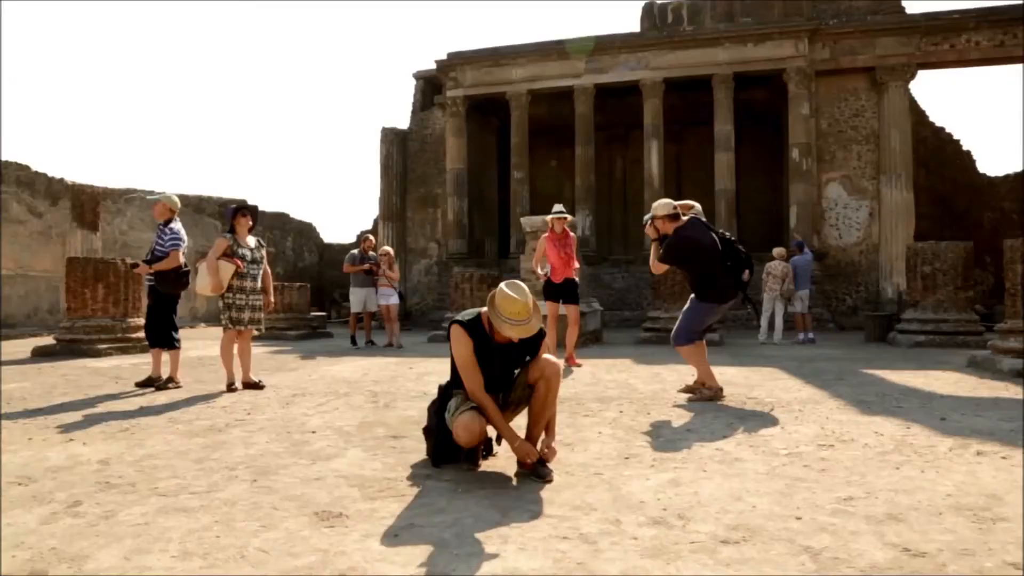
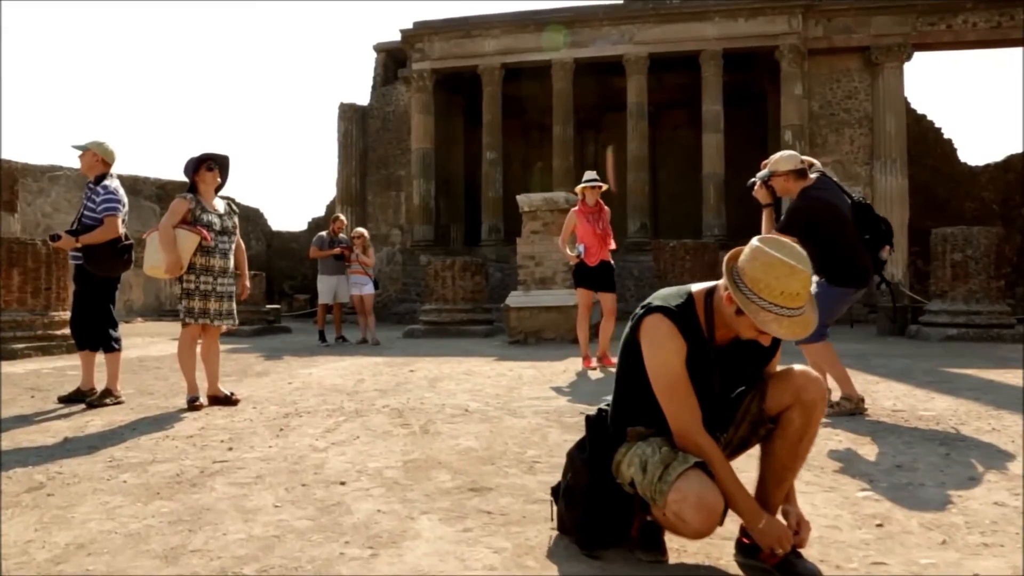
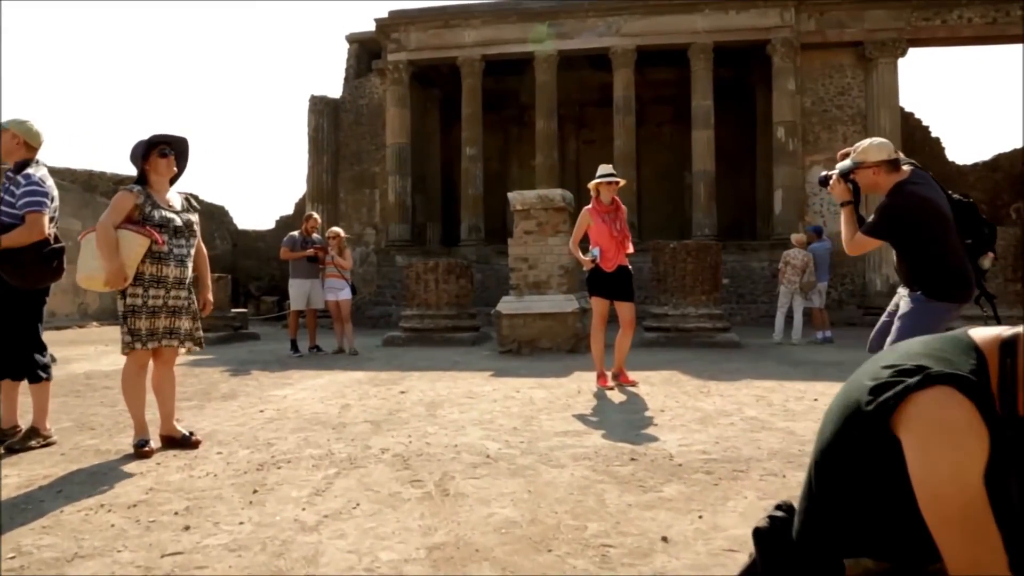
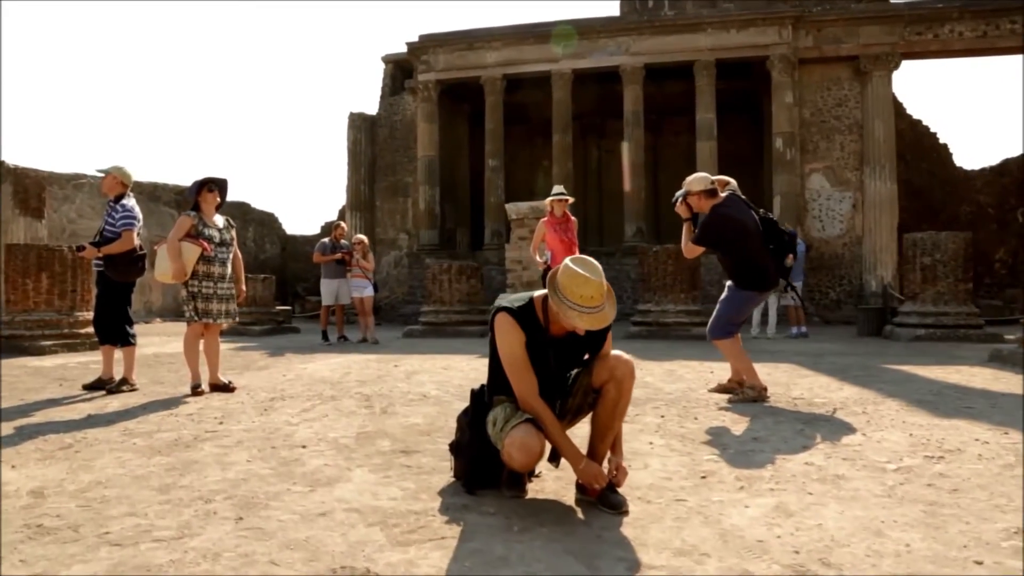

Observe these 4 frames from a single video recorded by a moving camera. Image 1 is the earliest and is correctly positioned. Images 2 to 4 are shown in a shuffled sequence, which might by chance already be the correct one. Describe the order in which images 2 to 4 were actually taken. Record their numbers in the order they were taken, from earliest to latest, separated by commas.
4, 2, 3
